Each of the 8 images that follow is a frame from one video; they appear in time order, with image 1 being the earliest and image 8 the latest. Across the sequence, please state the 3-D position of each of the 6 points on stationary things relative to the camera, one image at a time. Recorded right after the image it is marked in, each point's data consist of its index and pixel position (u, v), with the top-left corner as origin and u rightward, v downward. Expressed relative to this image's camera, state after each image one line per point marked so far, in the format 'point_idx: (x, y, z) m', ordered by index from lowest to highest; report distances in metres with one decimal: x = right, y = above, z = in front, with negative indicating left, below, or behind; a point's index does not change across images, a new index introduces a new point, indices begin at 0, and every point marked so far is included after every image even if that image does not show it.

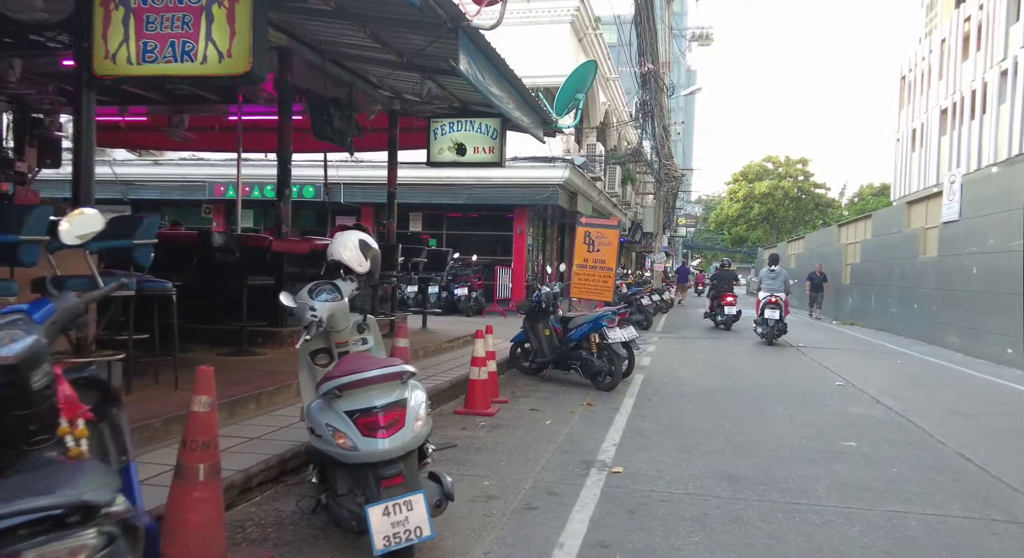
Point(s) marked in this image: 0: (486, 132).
0: (-0.4, +2.2, +11.1) m
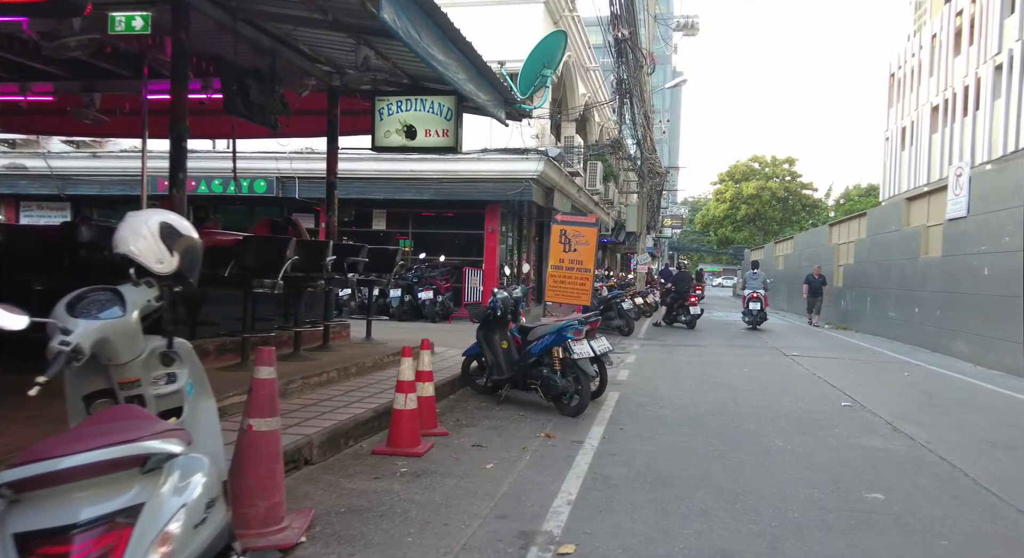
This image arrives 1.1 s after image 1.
0: (-0.9, +2.1, +9.7) m
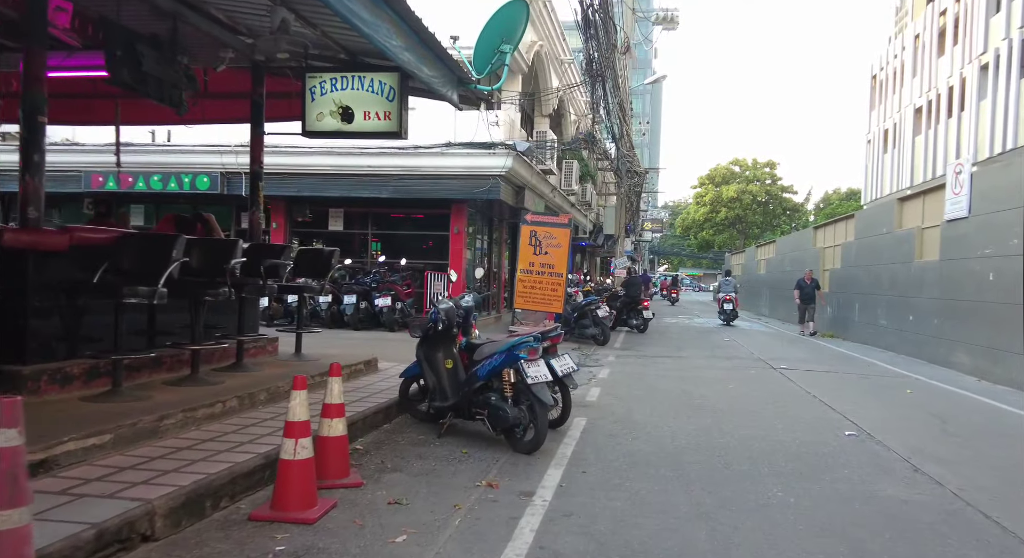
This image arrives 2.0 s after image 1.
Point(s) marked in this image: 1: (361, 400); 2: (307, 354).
0: (-1.5, +2.1, +8.3) m
1: (-1.4, -1.1, +7.1) m
2: (-2.4, -0.9, +8.7) m
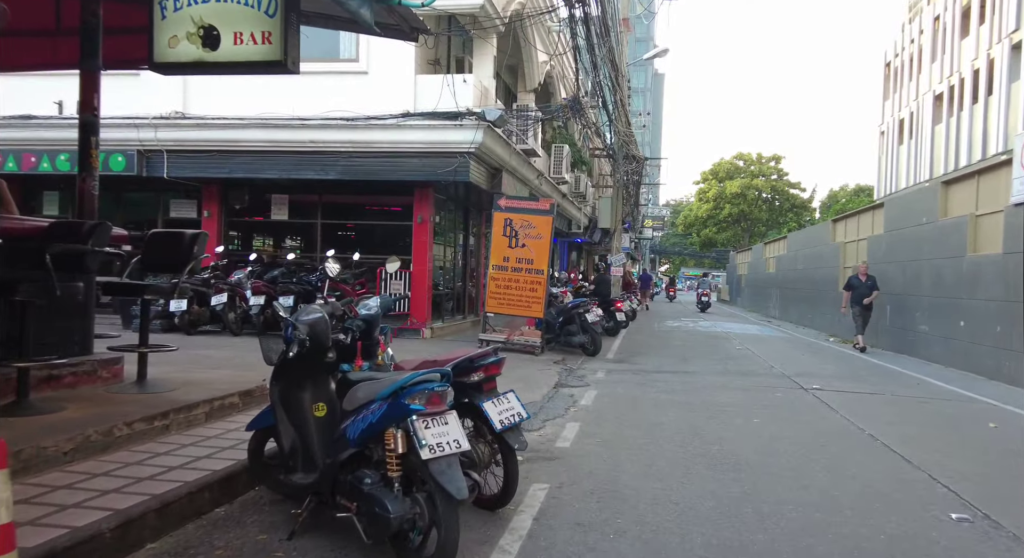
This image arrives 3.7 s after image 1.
0: (-2.0, +2.1, +5.8) m
1: (-1.9, -1.1, +4.5) m
2: (-2.9, -0.8, +6.2) m
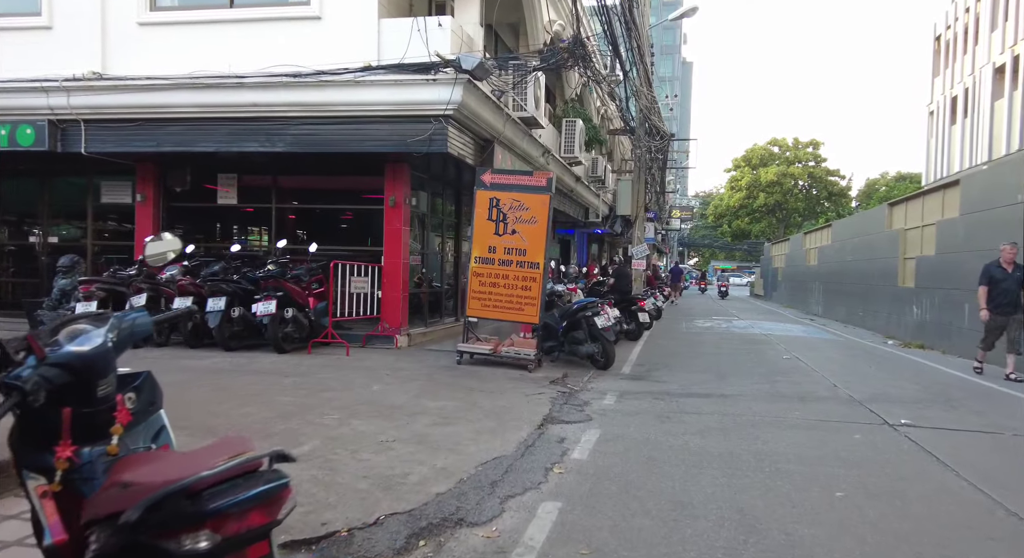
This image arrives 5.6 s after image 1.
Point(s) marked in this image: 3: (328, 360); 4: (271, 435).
0: (-2.4, +2.1, +3.2) m
1: (-2.3, -1.1, +2.0) m
2: (-3.2, -0.8, +3.7) m
3: (-2.3, -1.0, +9.4) m
4: (-1.8, -1.1, +5.6) m
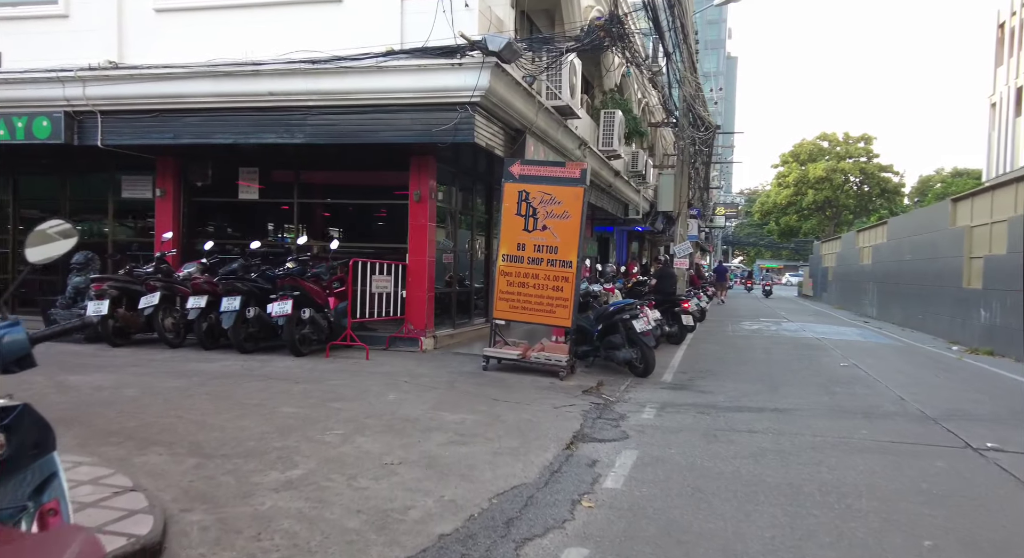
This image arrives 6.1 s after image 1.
0: (-2.3, +2.1, +2.6) m
1: (-2.4, -1.1, +1.4) m
2: (-3.2, -0.8, +3.1) m
3: (-1.9, -1.0, +8.8) m
4: (-1.6, -1.1, +5.0) m
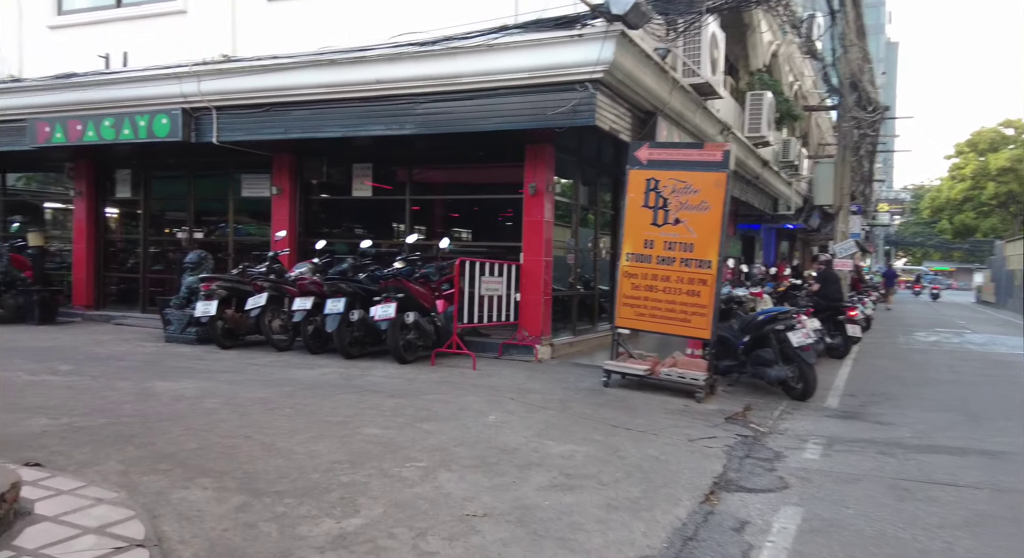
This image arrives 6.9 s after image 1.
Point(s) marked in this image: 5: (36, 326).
0: (-2.1, +2.1, +1.9) m
1: (-2.4, -1.1, +0.7) m
2: (-2.9, -0.8, +2.5) m
3: (-0.6, -1.0, +7.9) m
4: (-1.0, -1.1, +4.1) m
5: (-7.3, -0.7, +11.6) m
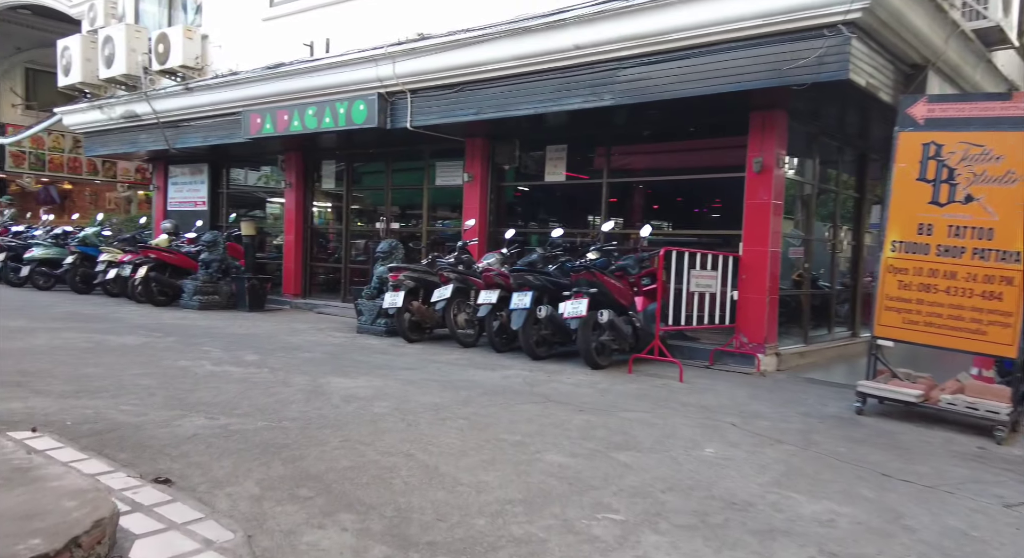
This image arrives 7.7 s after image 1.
0: (-1.6, +2.2, +1.2) m
1: (-2.3, -1.0, +0.2) m
2: (-2.3, -0.7, +2.0) m
3: (+1.3, -0.9, +6.6) m
4: (-0.1, -1.1, +3.1) m
5: (-4.2, -0.5, +11.9) m
